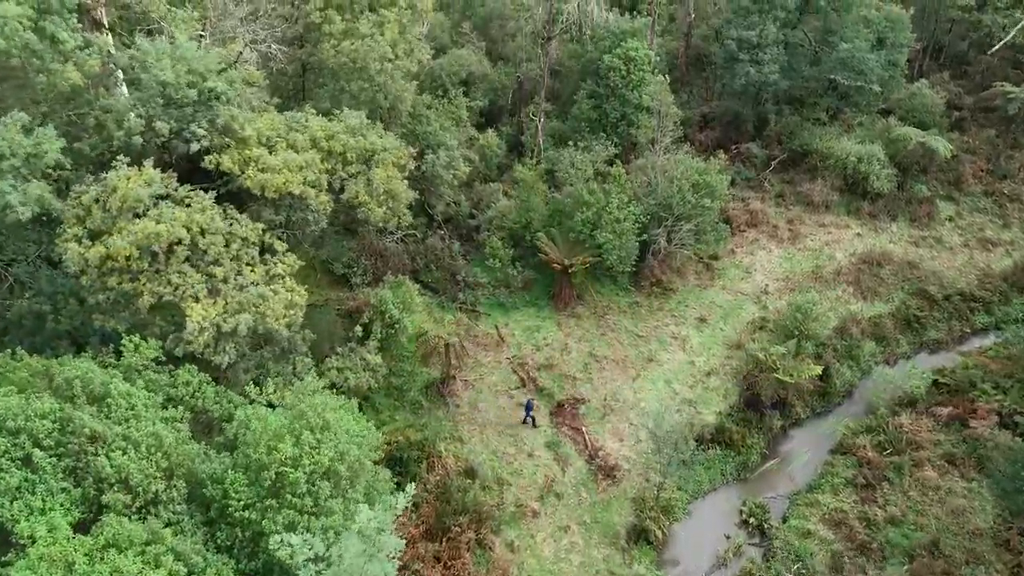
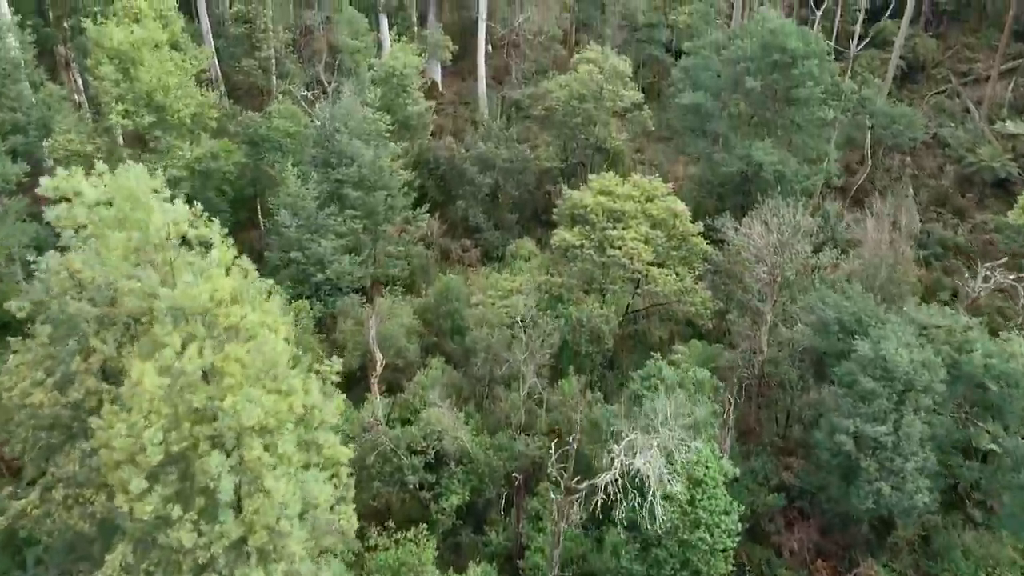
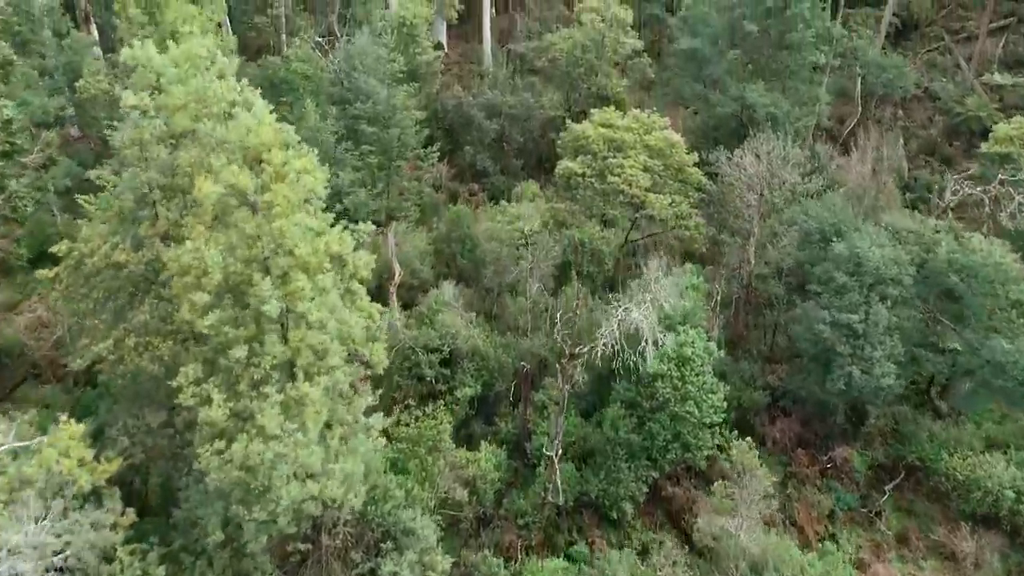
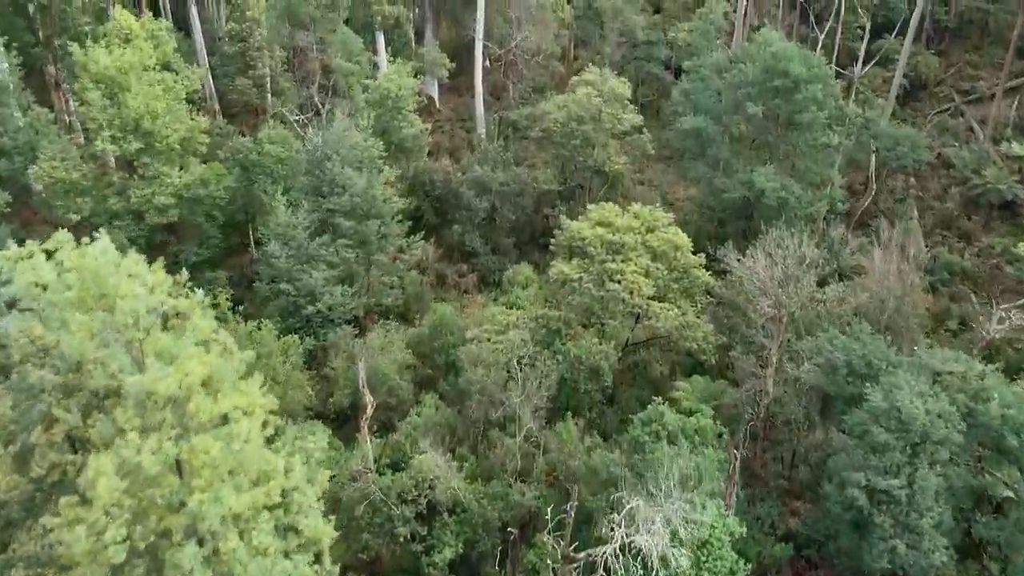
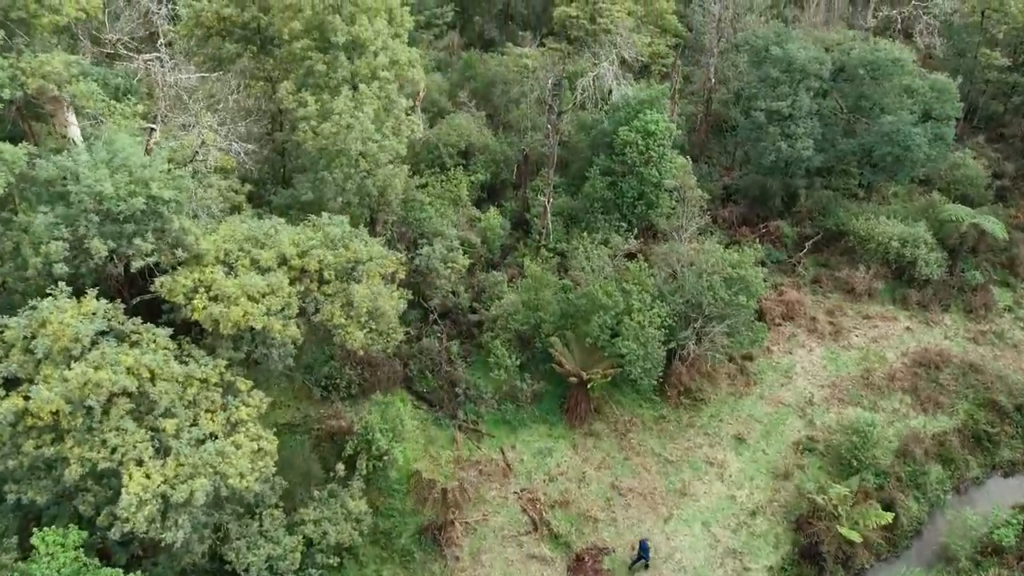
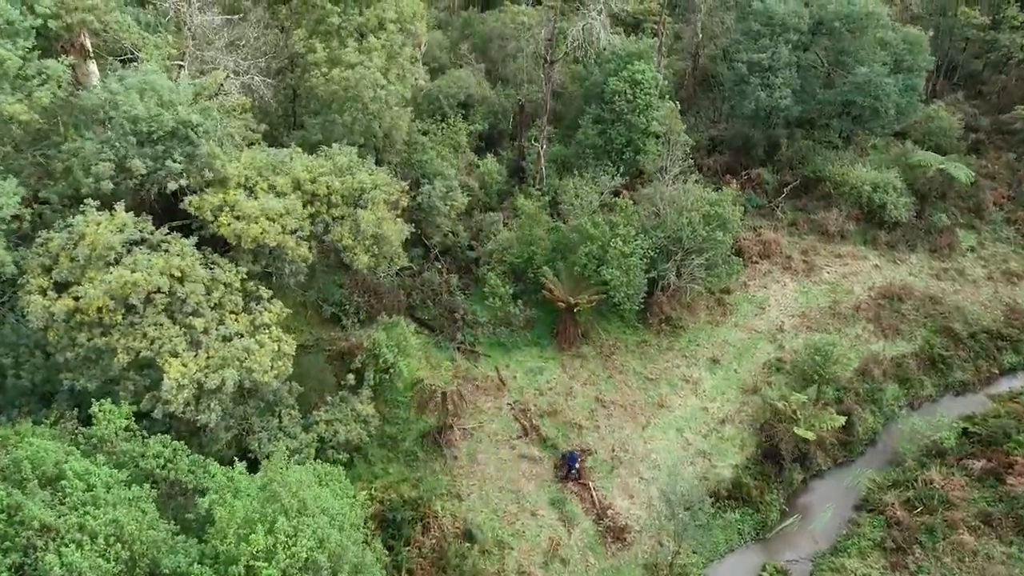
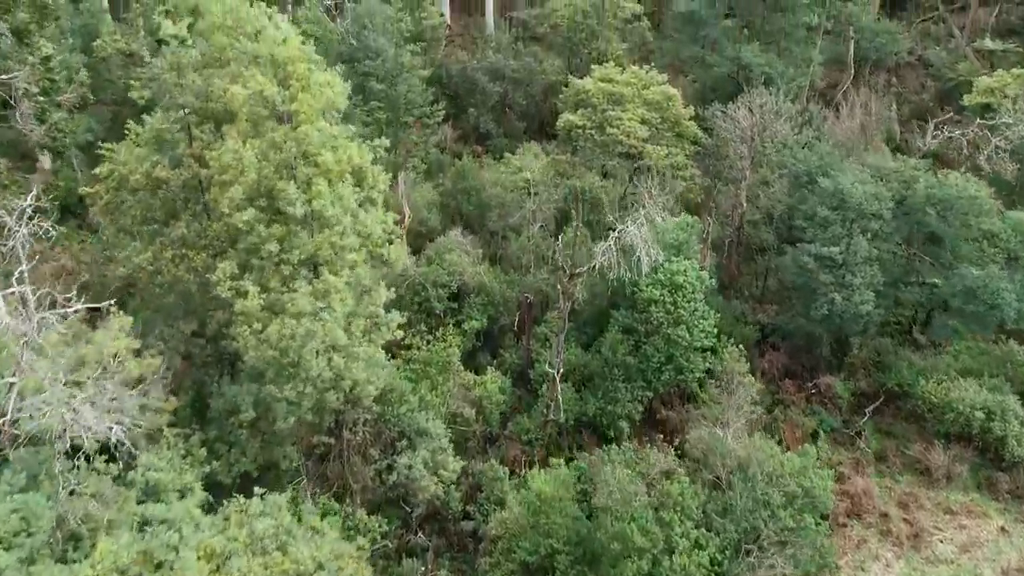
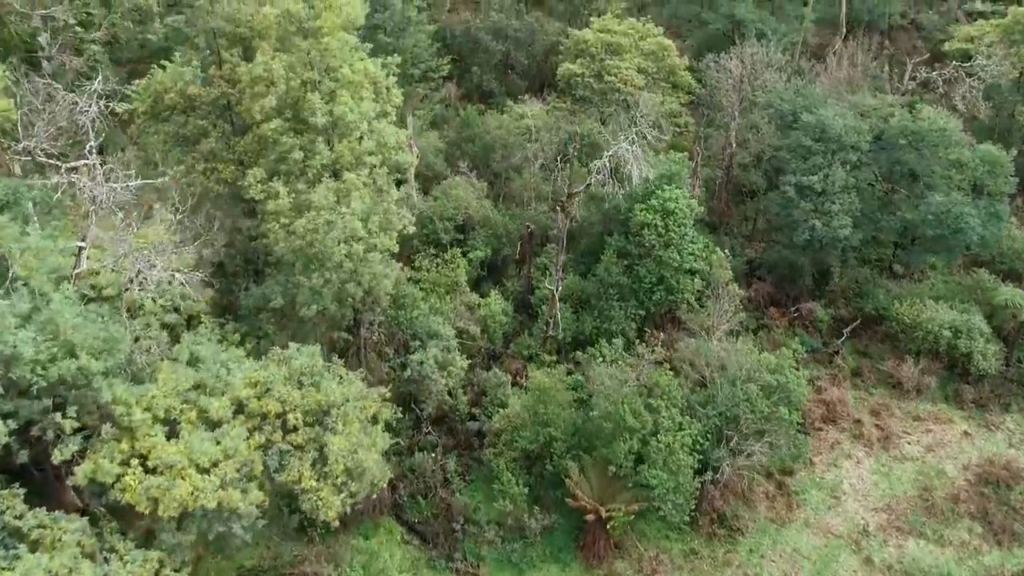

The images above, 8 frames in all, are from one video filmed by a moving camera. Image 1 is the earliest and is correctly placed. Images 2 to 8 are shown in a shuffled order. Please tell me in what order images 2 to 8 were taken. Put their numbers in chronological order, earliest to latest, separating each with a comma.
6, 5, 8, 7, 3, 2, 4
